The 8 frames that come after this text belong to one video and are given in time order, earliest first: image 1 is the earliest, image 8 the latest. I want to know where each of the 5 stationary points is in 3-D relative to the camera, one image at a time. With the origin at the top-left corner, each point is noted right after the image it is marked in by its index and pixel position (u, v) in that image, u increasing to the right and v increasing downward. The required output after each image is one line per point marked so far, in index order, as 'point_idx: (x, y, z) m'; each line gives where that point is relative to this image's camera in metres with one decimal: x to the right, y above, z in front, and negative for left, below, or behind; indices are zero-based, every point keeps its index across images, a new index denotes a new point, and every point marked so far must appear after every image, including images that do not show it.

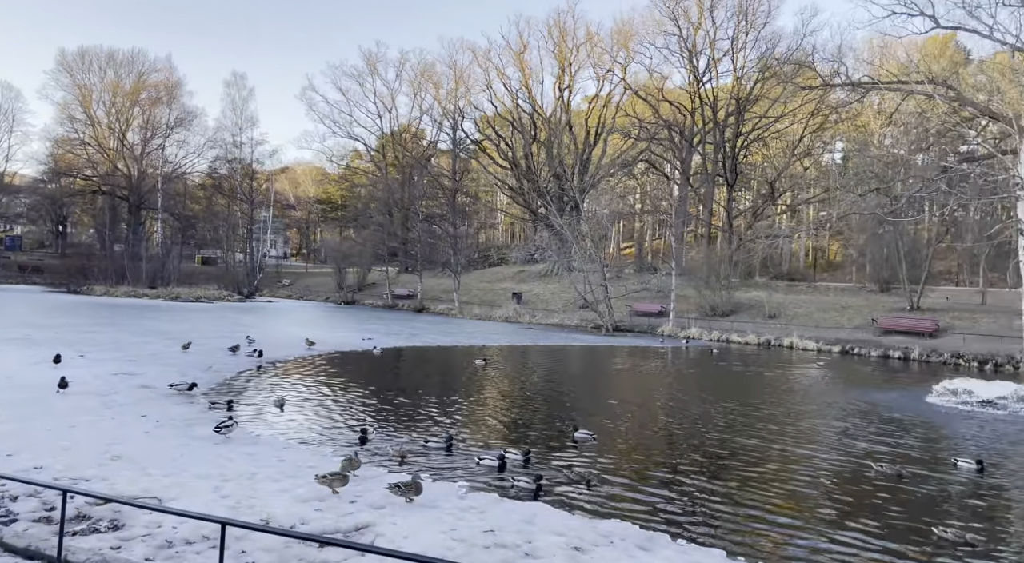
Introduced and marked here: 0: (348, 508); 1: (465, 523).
0: (-2.2, -2.9, +10.4) m
1: (-0.6, -2.9, +9.7) m
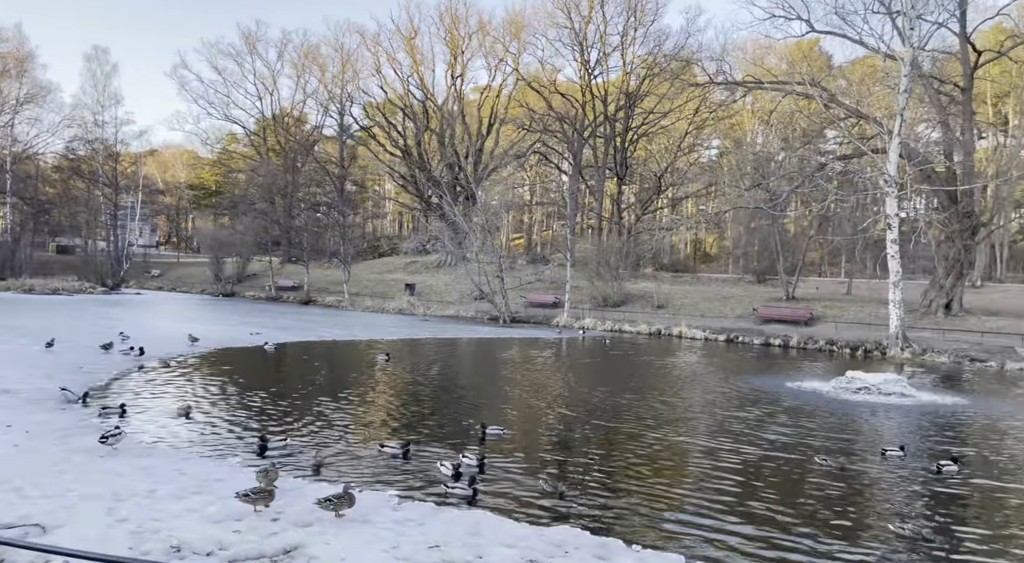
0: (-2.9, -2.9, +9.7) m
1: (-1.2, -2.9, +9.3) m
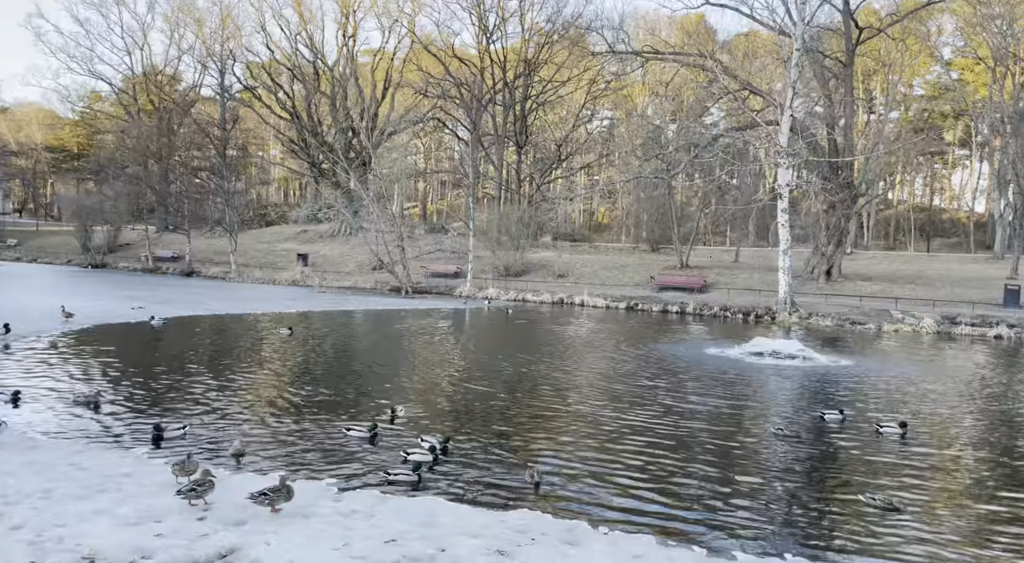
0: (-3.4, -2.6, +8.9) m
1: (-1.6, -2.7, +8.7) m
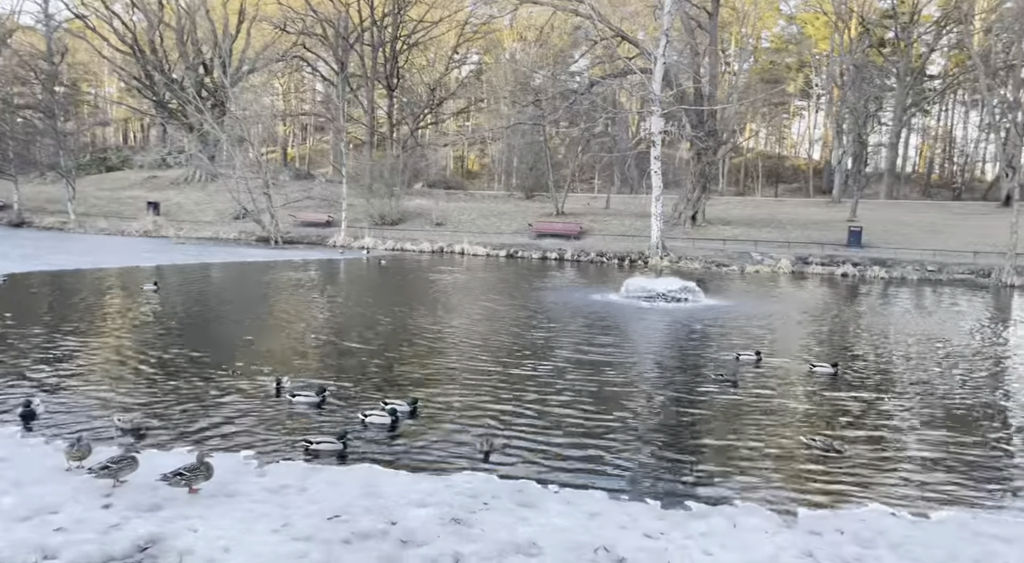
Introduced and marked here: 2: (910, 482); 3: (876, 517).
0: (-3.8, -2.2, +7.8) m
1: (-2.1, -2.2, +7.9) m
2: (+4.7, -2.4, +9.9) m
3: (+3.8, -2.4, +8.6) m
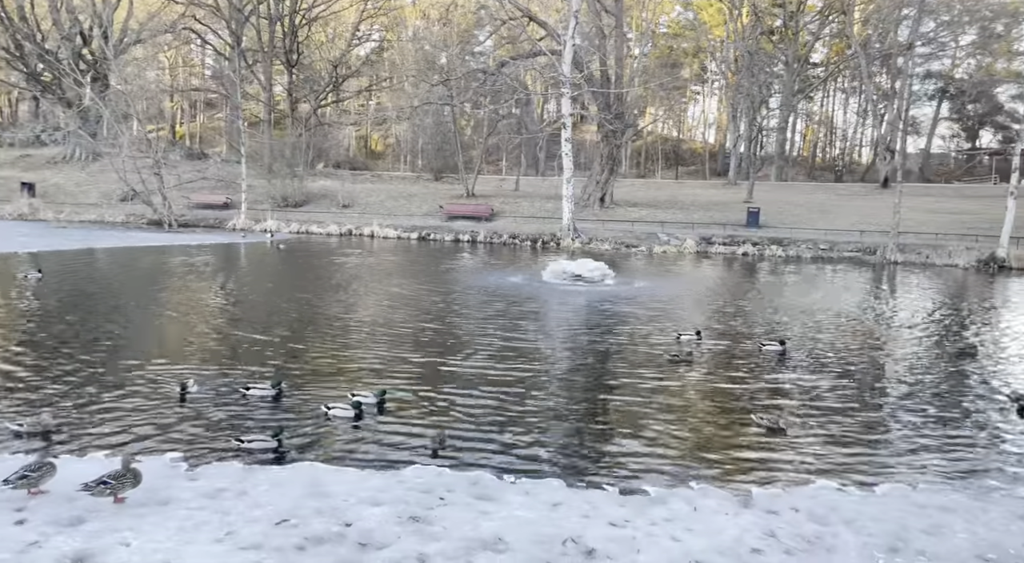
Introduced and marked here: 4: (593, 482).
0: (-4.2, -2.1, +7.0) m
1: (-2.4, -2.1, +7.3) m
2: (+4.1, -2.2, +10.1) m
3: (+3.3, -2.2, +8.7) m
4: (+0.9, -2.2, +8.9) m
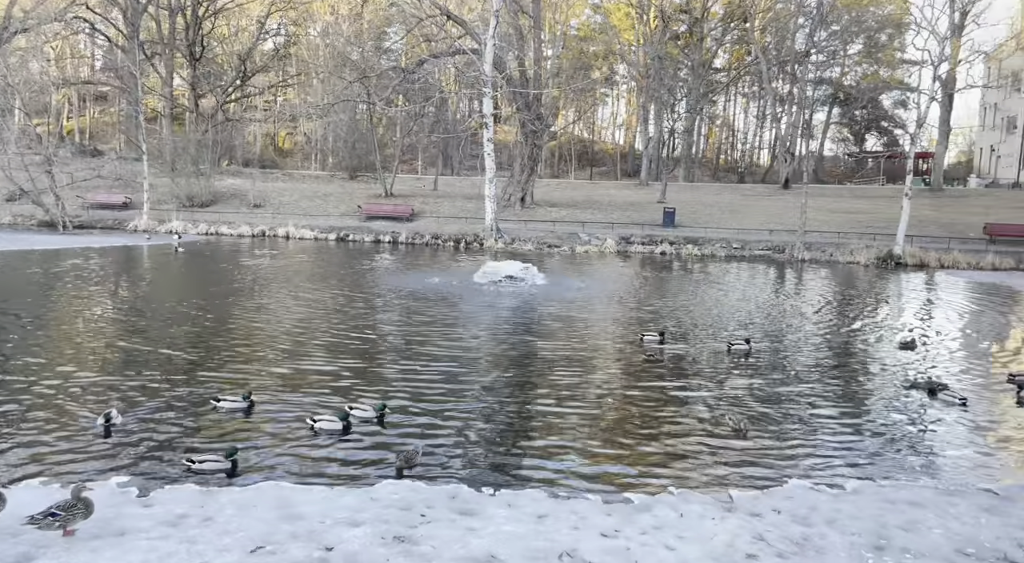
0: (-4.2, -2.2, +6.2) m
1: (-2.5, -2.2, +6.7) m
2: (+3.7, -2.2, +10.3) m
3: (+3.1, -2.2, +8.8) m
4: (+0.6, -2.2, +8.7) m
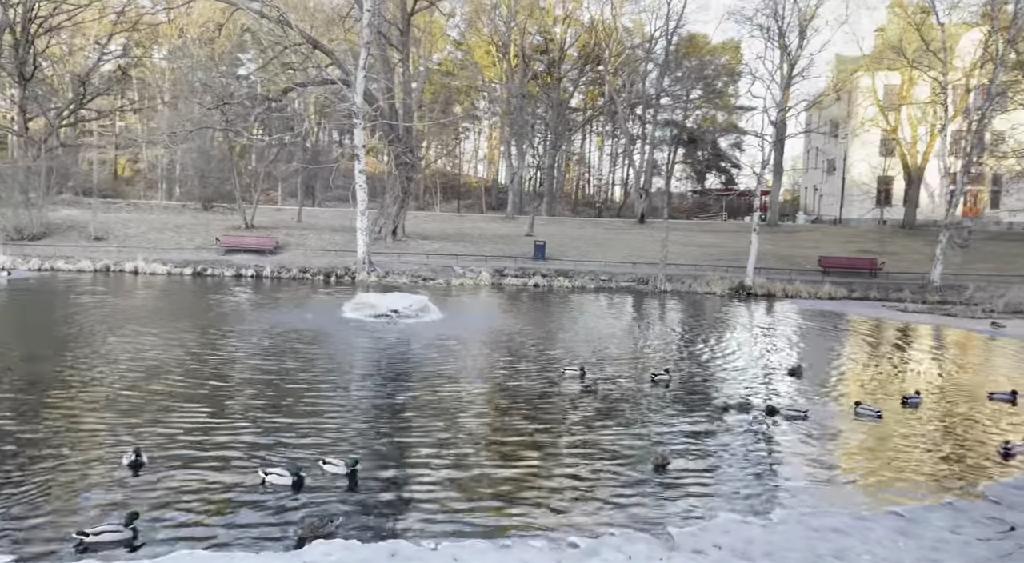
0: (-4.3, -2.5, +5.0) m
1: (-2.7, -2.5, +5.8) m
2: (+2.7, -2.6, +10.4) m
3: (+2.4, -2.6, +8.9) m
4: (0.0, -2.6, +8.3) m
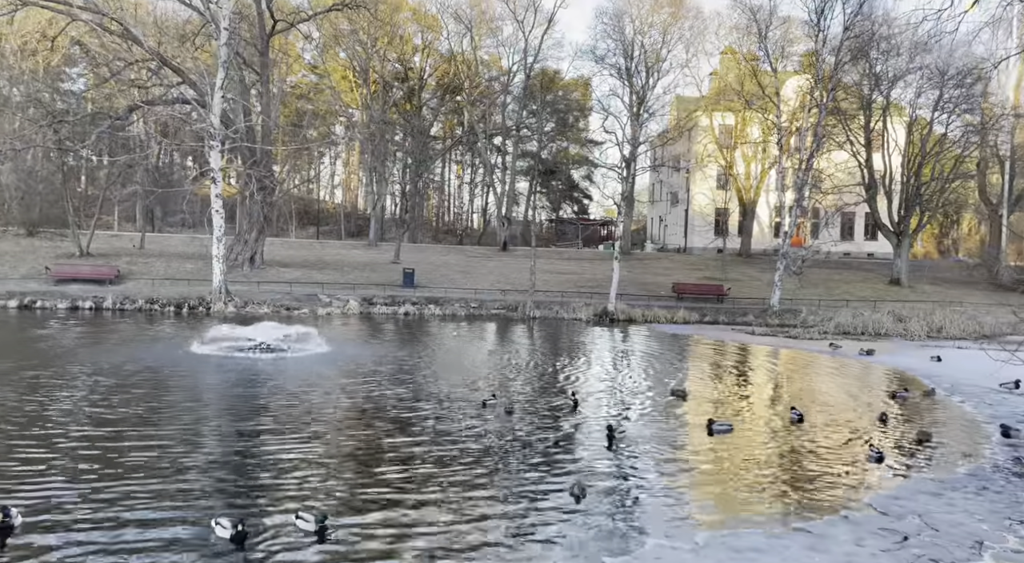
0: (-4.3, -2.7, +3.8) m
1: (-2.9, -2.7, +4.9) m
2: (+1.6, -2.9, +10.4) m
3: (+1.6, -2.9, +8.8) m
4: (-0.7, -2.8, +7.8) m
